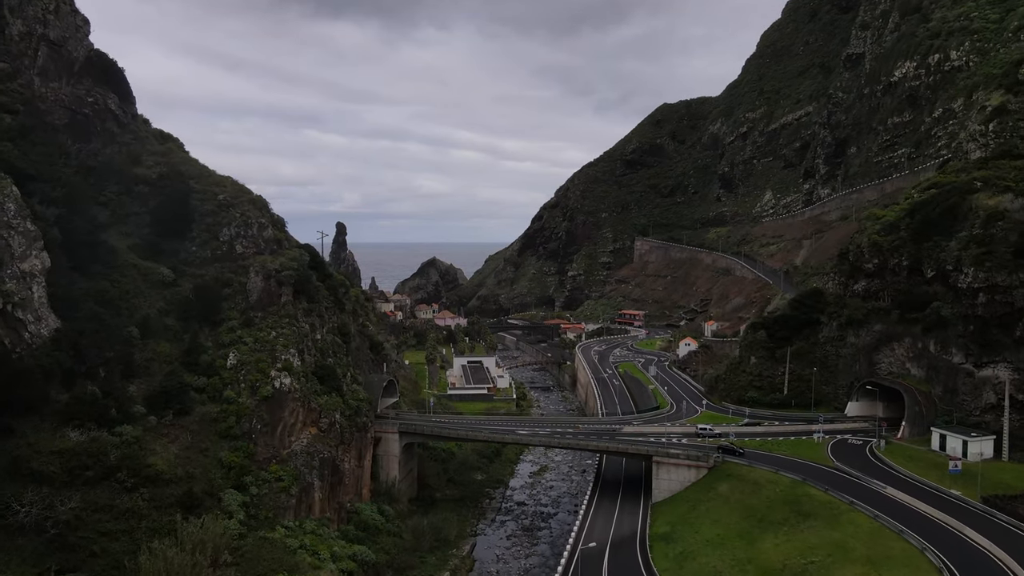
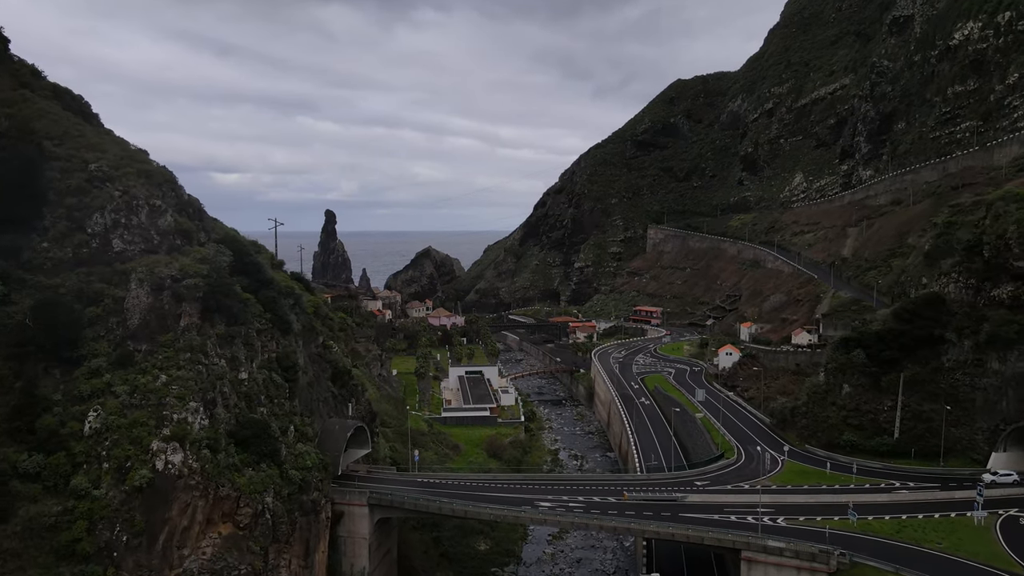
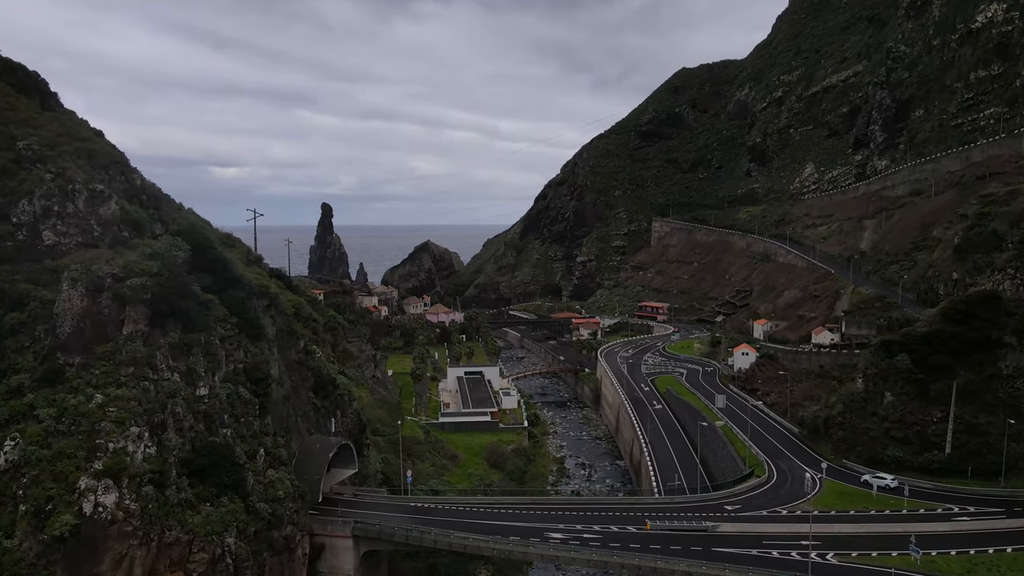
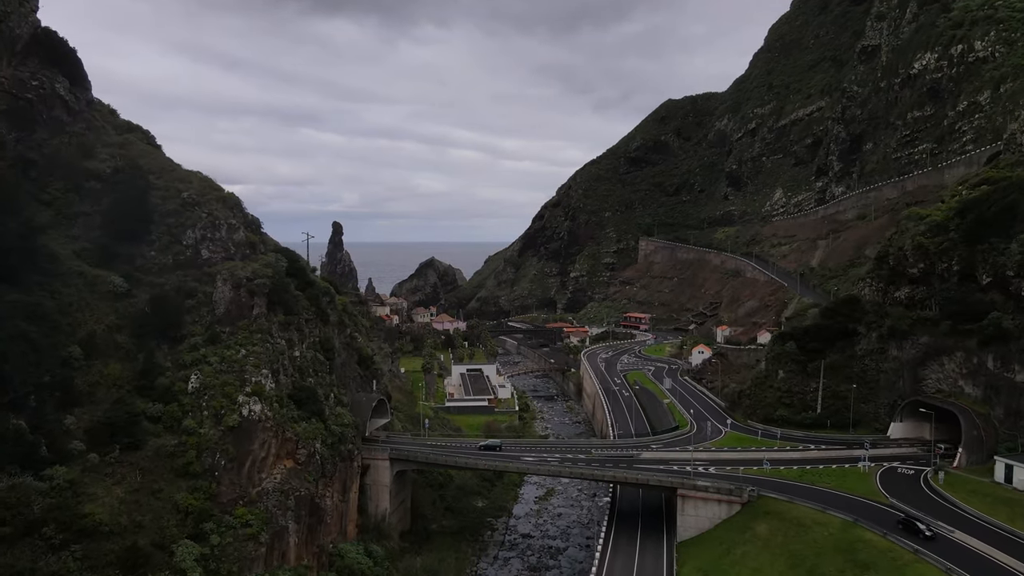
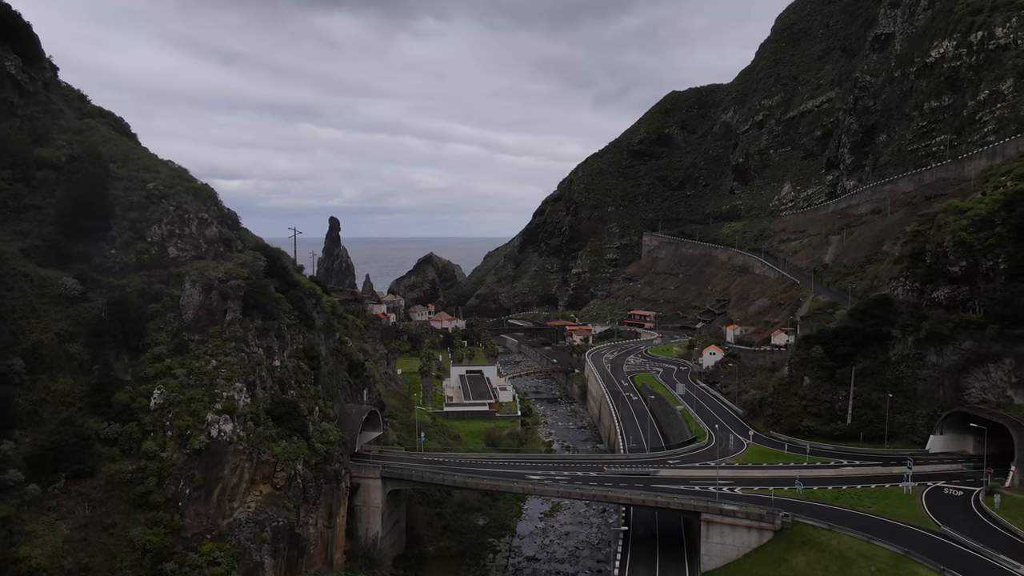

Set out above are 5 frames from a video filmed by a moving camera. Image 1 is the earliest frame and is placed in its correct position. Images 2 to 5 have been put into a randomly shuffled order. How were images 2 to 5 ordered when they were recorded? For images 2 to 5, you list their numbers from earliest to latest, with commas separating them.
4, 5, 2, 3
